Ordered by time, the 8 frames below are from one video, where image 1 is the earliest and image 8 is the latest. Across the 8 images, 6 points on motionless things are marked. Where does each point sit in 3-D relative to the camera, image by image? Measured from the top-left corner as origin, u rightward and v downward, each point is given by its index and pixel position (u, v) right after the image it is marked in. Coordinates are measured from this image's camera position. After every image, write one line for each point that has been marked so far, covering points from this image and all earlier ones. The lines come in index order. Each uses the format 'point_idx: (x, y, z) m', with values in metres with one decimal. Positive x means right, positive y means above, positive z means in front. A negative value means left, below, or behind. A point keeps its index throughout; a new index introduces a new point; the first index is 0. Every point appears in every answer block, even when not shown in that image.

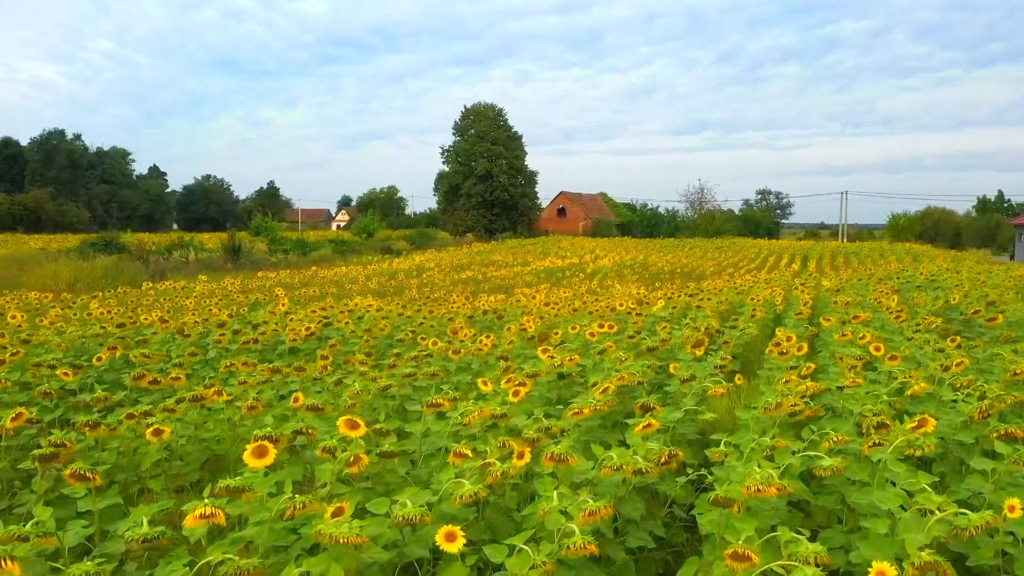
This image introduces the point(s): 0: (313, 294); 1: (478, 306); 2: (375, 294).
0: (-4.1, -0.1, +12.4) m
1: (-0.6, -0.3, +10.0) m
2: (-2.9, -0.1, +12.5) m
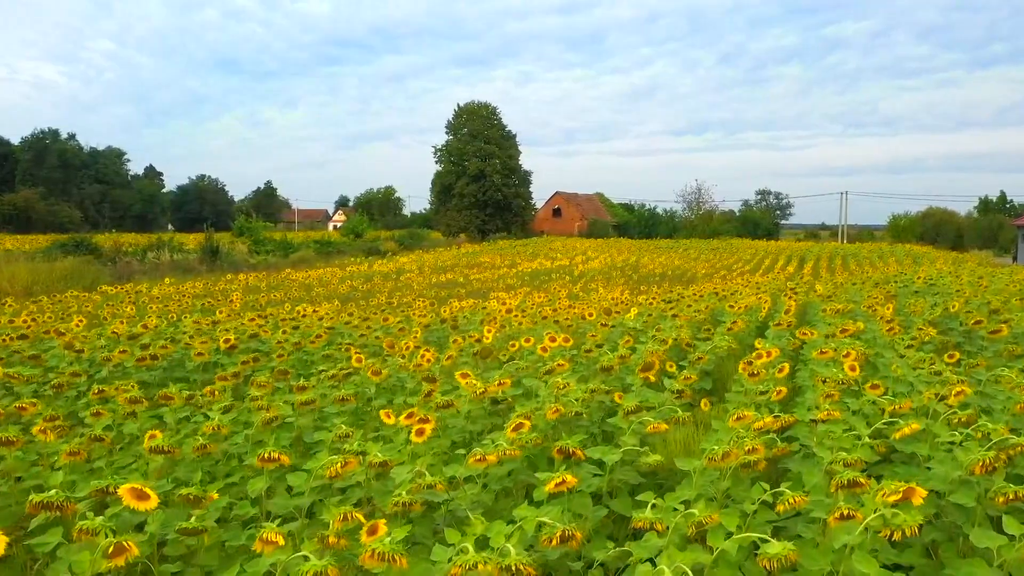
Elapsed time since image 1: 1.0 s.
0: (-4.6, -0.2, +11.7) m
1: (-1.1, -0.4, +9.3) m
2: (-3.4, -0.2, +11.9) m
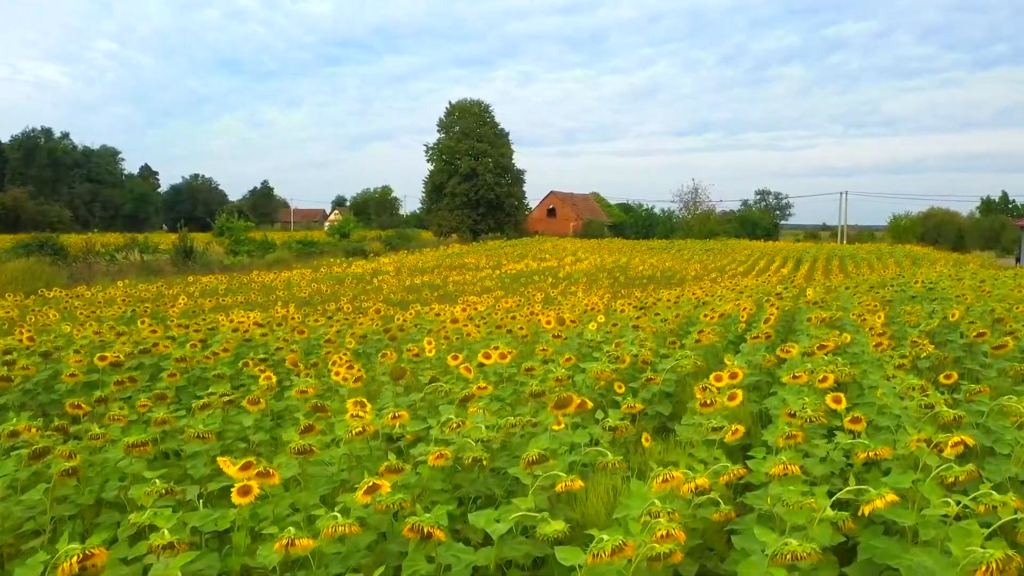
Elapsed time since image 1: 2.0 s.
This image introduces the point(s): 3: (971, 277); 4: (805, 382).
0: (-5.2, -0.3, +11.0) m
1: (-1.7, -0.4, +8.5) m
2: (-4.0, -0.3, +11.1) m
3: (+9.0, +0.2, +11.8) m
4: (+2.0, -0.6, +4.1) m
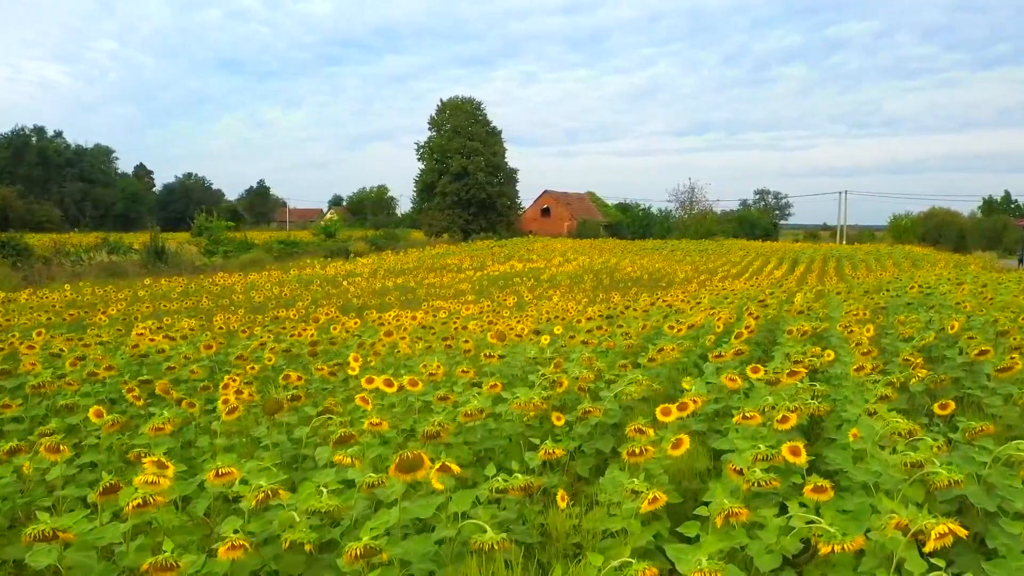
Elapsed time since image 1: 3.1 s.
0: (-5.7, -0.3, +10.2) m
1: (-2.2, -0.5, +7.7) m
2: (-4.5, -0.4, +10.3) m
3: (+8.4, +0.1, +11.0) m
4: (+1.4, -0.7, +3.3) m
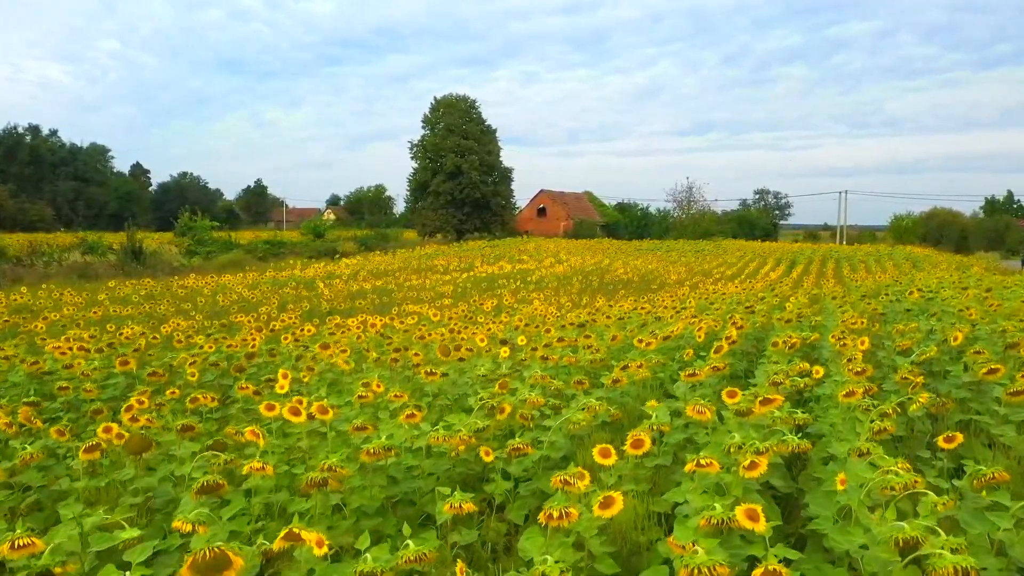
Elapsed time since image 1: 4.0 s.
0: (-6.1, -0.4, +9.6) m
1: (-2.6, -0.6, +7.1) m
2: (-4.9, -0.4, +9.7) m
3: (+8.0, +0.1, +10.4) m
4: (+1.0, -0.8, +2.7) m
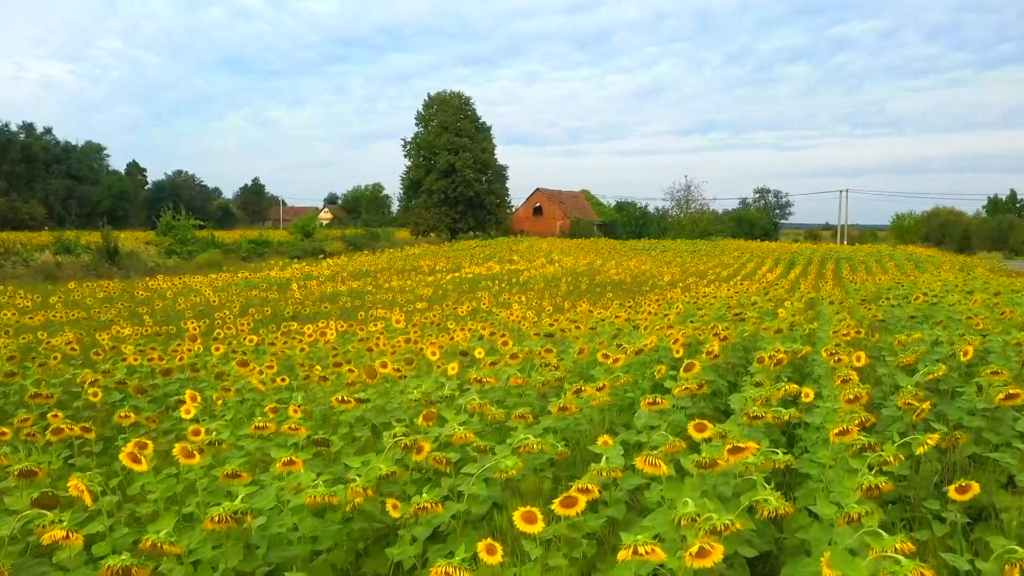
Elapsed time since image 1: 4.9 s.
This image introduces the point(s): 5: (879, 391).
0: (-6.5, -0.4, +9.0) m
1: (-3.1, -0.6, +6.5) m
2: (-5.3, -0.5, +9.1) m
3: (+7.6, 0.0, +9.7) m
4: (+0.6, -0.9, +2.0) m
5: (+2.9, -0.8, +4.6) m
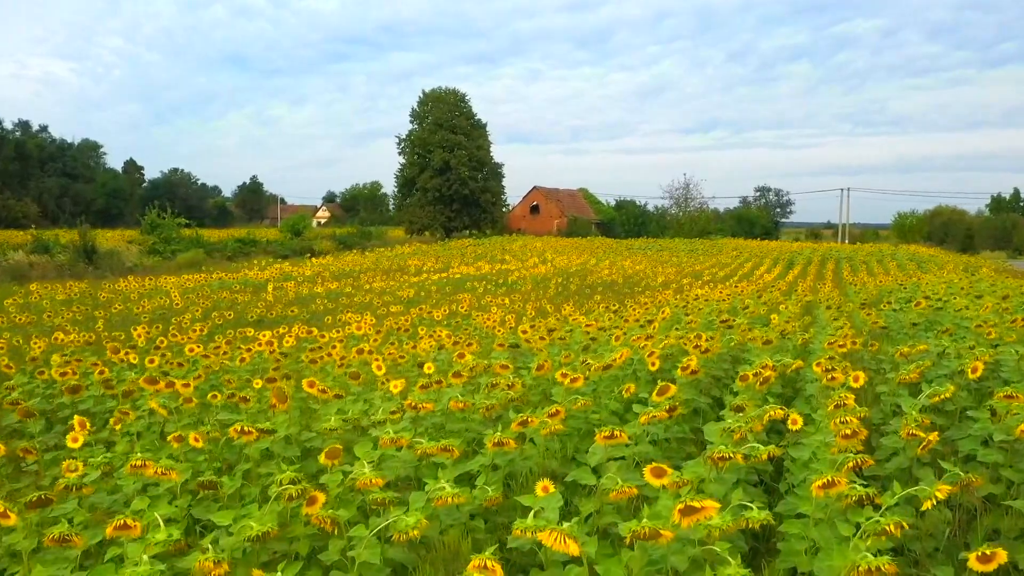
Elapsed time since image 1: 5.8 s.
0: (-6.9, -0.5, +8.4) m
1: (-3.4, -0.7, +5.9) m
2: (-5.7, -0.5, +8.5) m
3: (+7.3, -0.1, +9.1) m
4: (+0.2, -0.9, +1.5) m
5: (+2.5, -0.8, +4.1) m
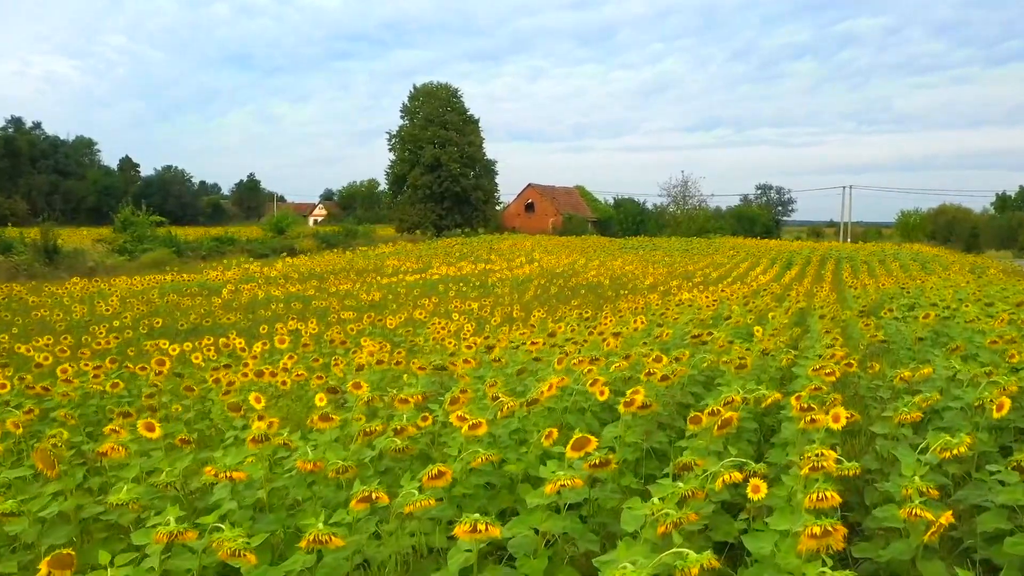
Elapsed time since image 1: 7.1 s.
0: (-7.5, -0.6, +7.5) m
1: (-4.0, -0.8, +5.0) m
2: (-6.3, -0.6, +7.6) m
3: (+6.7, -0.1, +8.2) m
4: (-0.4, -1.0, +0.6) m
5: (+1.9, -0.9, +3.2) m
